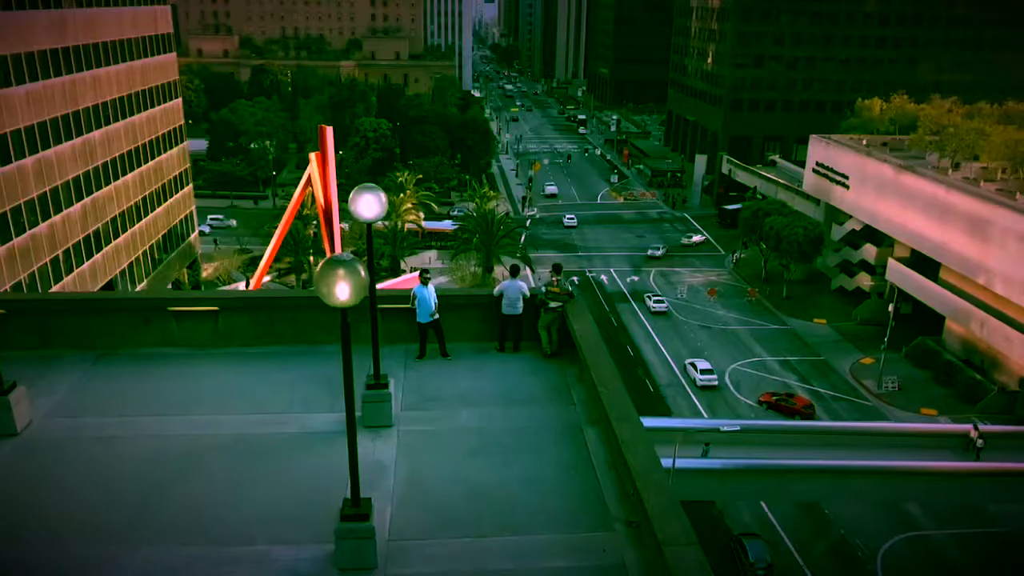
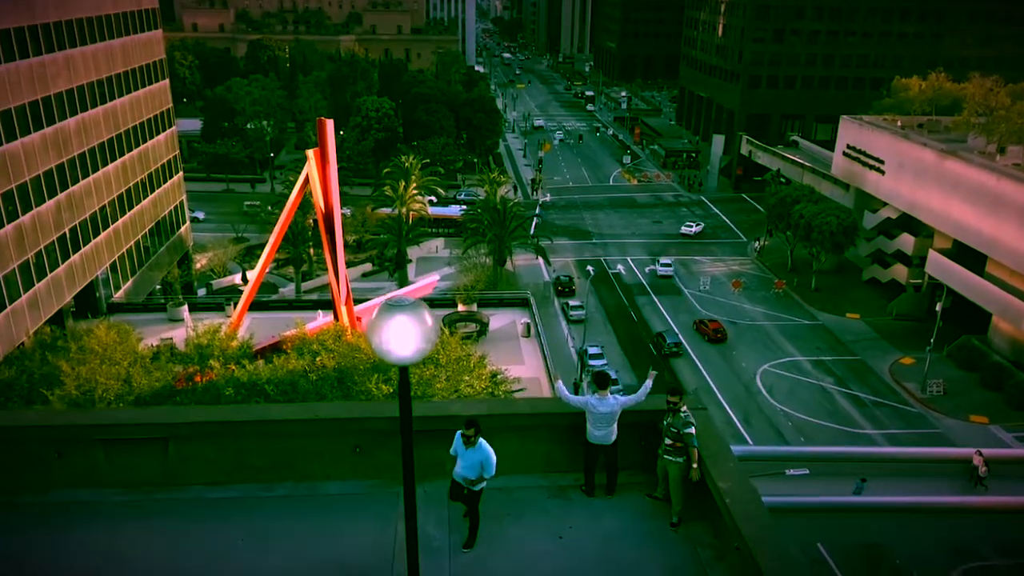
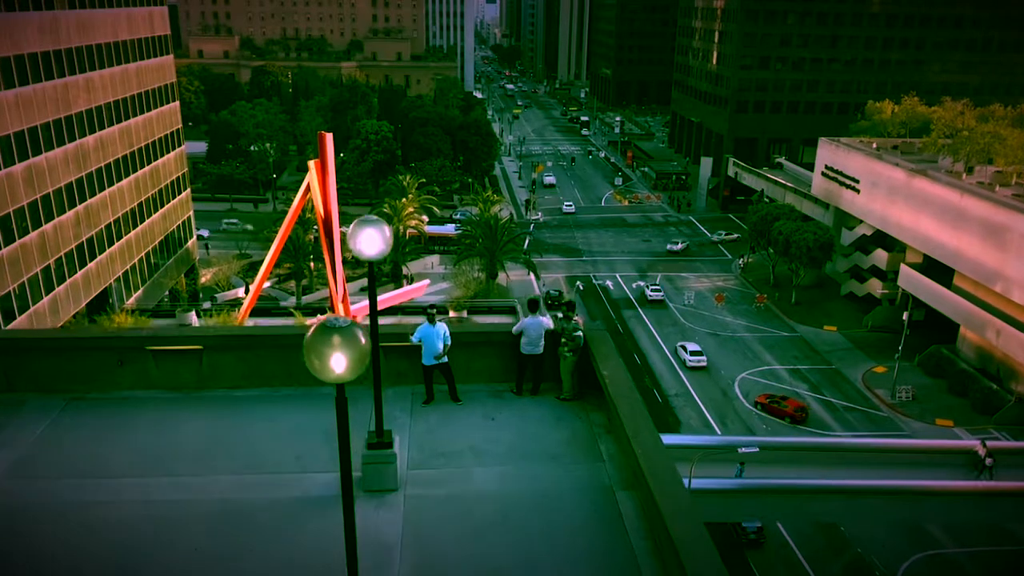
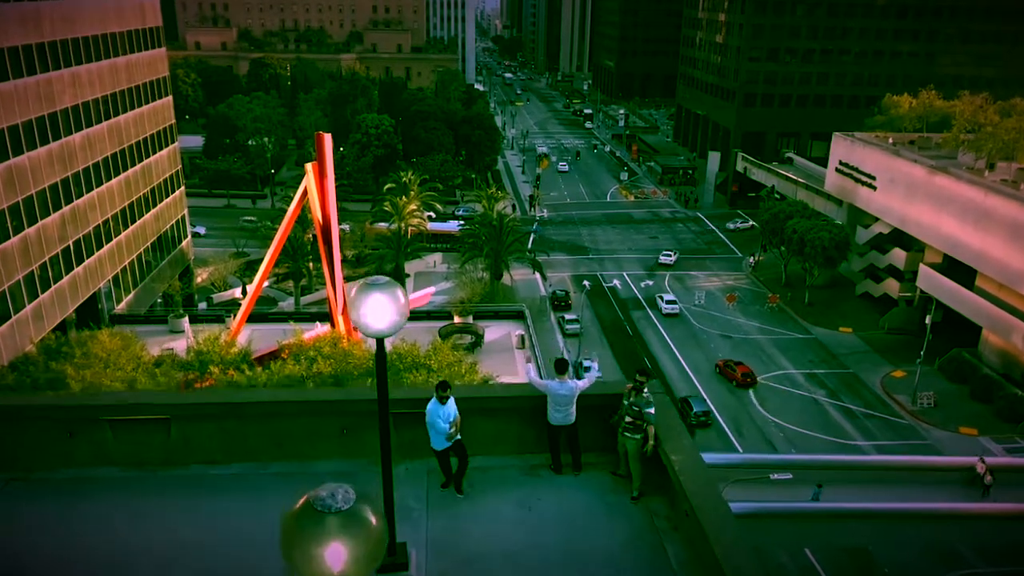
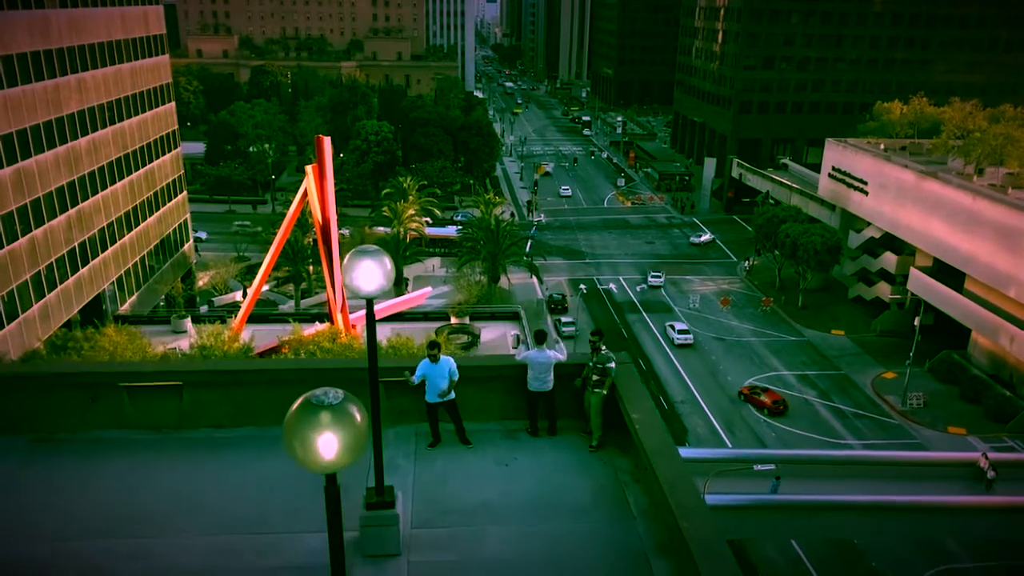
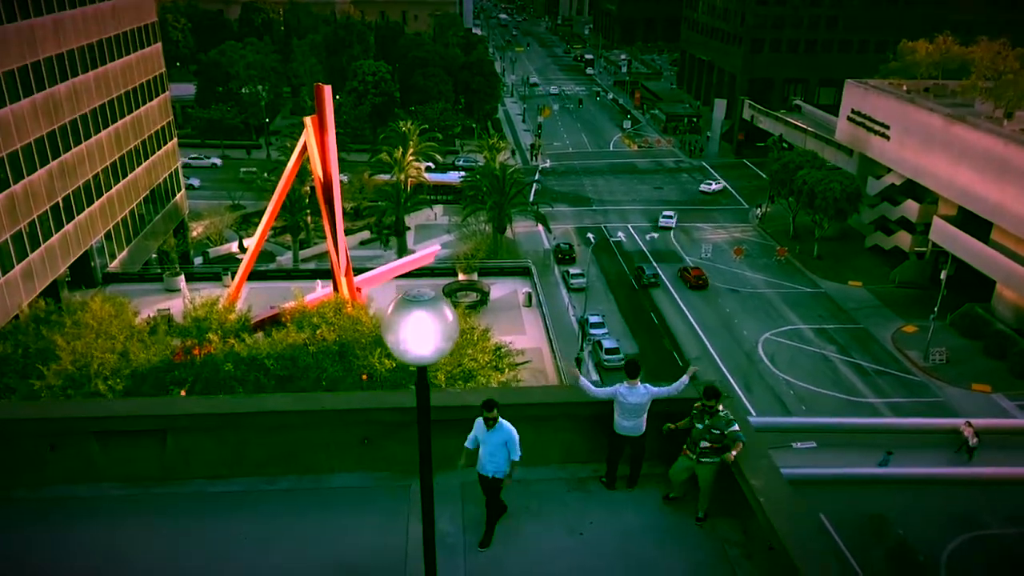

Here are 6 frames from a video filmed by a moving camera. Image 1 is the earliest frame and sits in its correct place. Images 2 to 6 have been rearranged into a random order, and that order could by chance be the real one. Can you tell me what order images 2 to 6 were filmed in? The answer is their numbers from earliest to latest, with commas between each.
3, 5, 4, 2, 6
